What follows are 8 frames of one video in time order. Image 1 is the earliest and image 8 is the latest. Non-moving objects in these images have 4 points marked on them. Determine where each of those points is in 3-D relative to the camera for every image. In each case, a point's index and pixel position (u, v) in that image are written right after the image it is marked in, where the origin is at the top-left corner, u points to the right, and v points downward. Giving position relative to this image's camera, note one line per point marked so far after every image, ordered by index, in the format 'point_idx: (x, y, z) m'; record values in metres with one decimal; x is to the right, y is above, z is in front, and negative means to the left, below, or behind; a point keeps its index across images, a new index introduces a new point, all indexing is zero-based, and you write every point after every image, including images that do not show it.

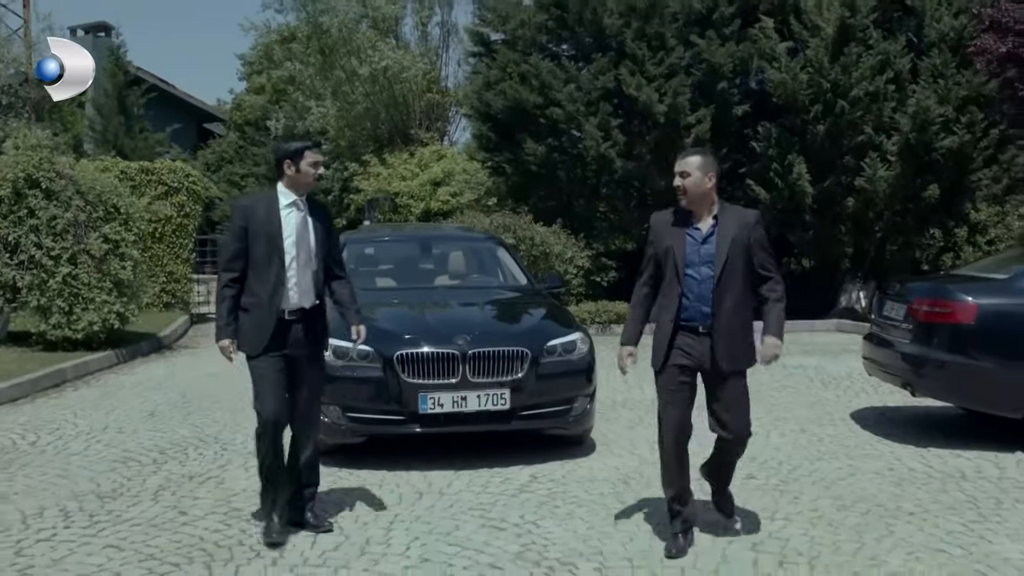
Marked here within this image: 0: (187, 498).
0: (-1.8, -1.2, +6.6) m
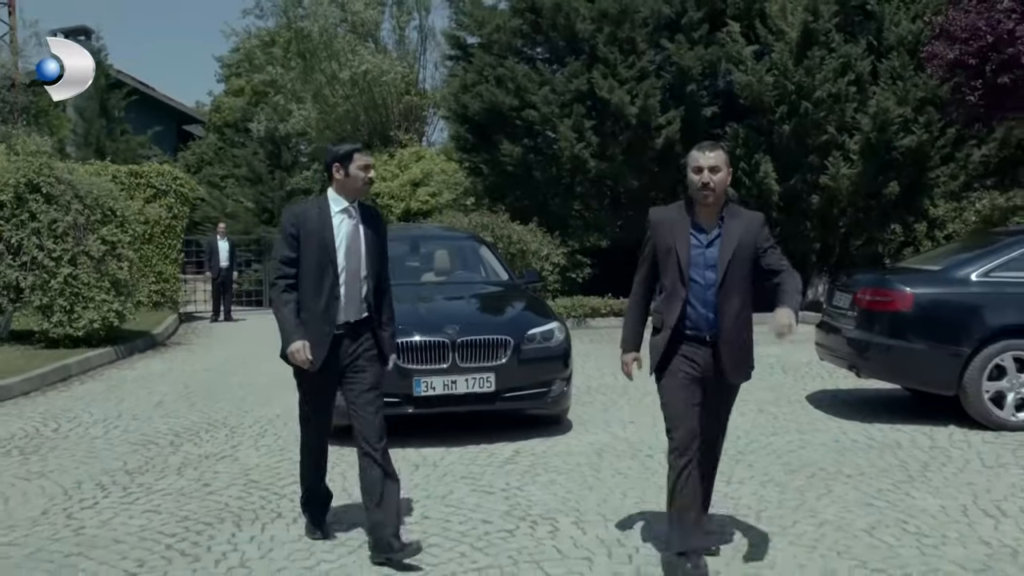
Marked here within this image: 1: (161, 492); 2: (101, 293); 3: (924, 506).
0: (-1.9, -1.2, +7.3) m
1: (-2.1, -1.2, +6.8) m
2: (-5.4, -0.1, +15.4) m
3: (+2.2, -1.2, +6.2) m
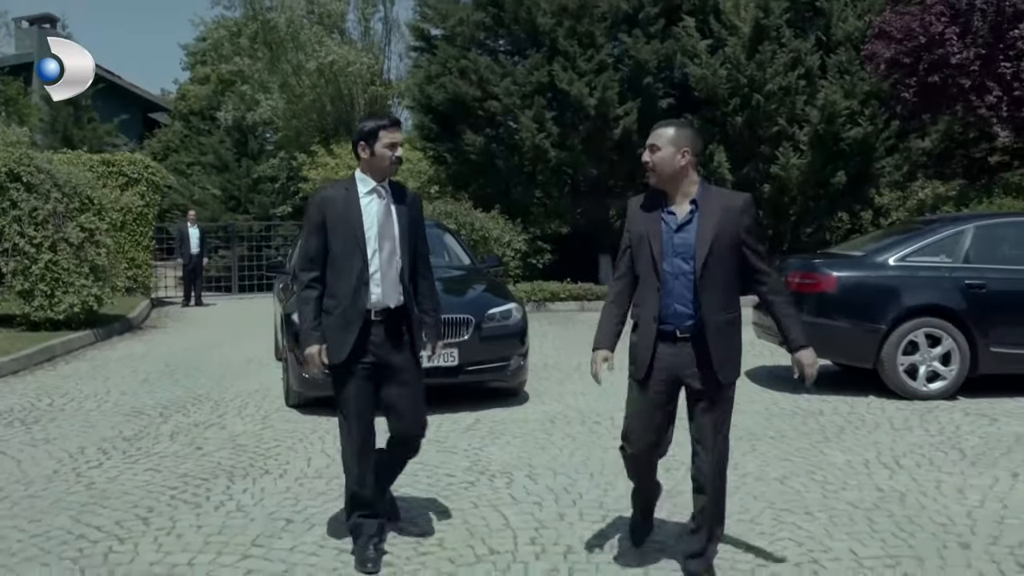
0: (-2.2, -1.1, +8.1) m
1: (-2.3, -1.1, +7.6) m
2: (-6.0, +0.1, +16.1) m
3: (+2.0, -1.1, +7.1) m
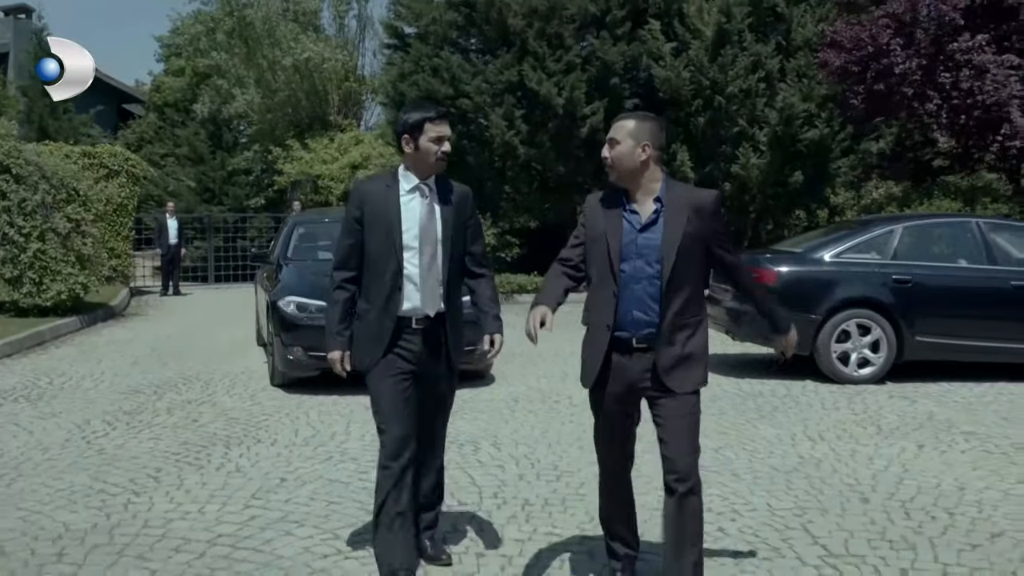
0: (-2.5, -1.0, +8.9) m
1: (-2.5, -1.0, +8.4) m
2: (-6.4, +0.3, +16.8) m
3: (+1.7, -1.0, +8.0) m
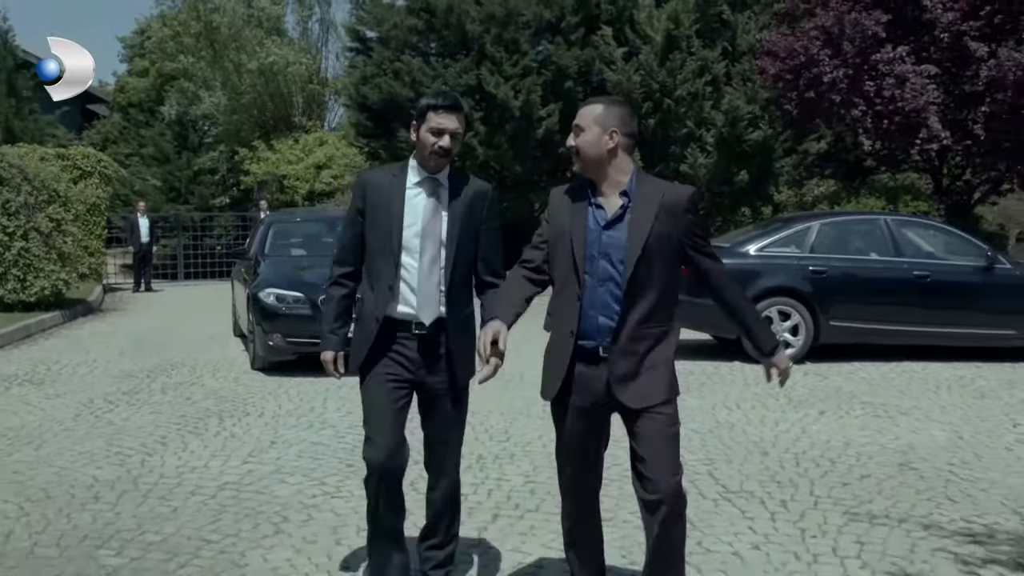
0: (-2.8, -0.9, +10.0) m
1: (-2.9, -0.9, +9.4) m
2: (-7.0, +0.4, +17.7) m
3: (+1.4, -0.9, +9.2) m
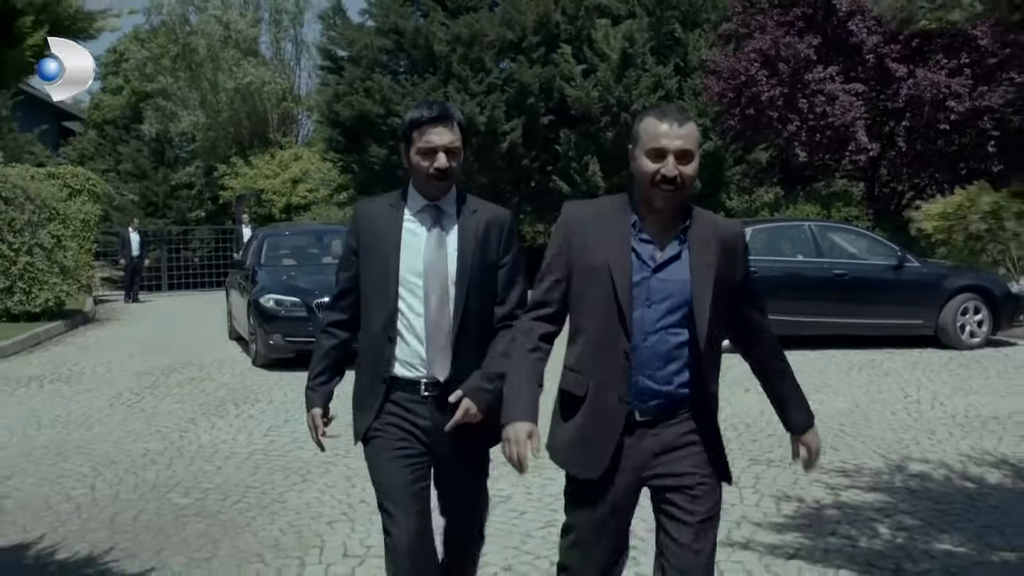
0: (-3.1, -1.0, +11.5) m
1: (-3.1, -1.0, +10.9) m
2: (-7.6, +0.2, +19.1) m
3: (+1.1, -0.9, +10.8) m
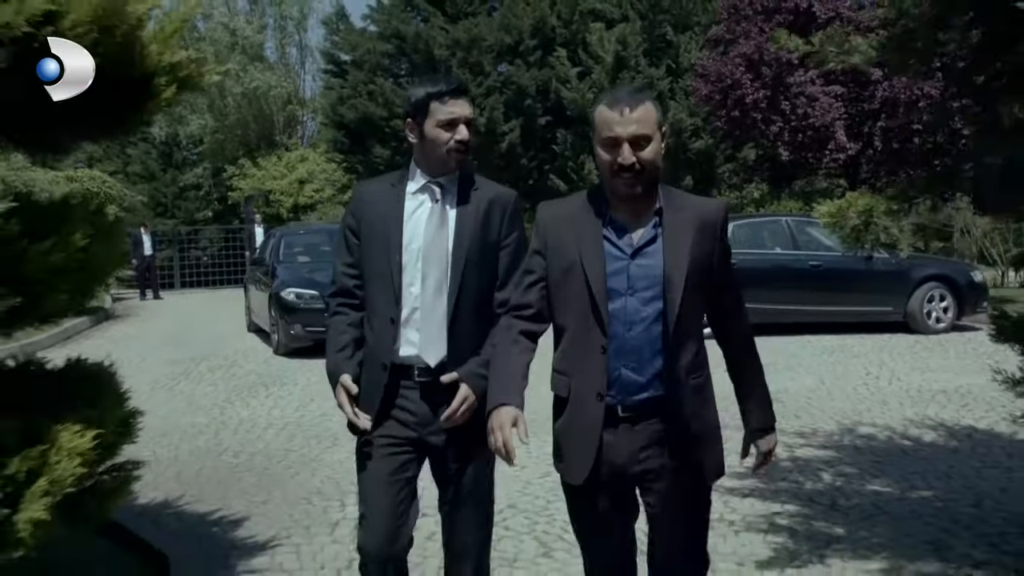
0: (-3.1, -0.9, +12.6) m
1: (-3.1, -0.9, +12.0) m
2: (-7.6, +0.2, +20.2) m
3: (+1.2, -0.8, +11.9) m
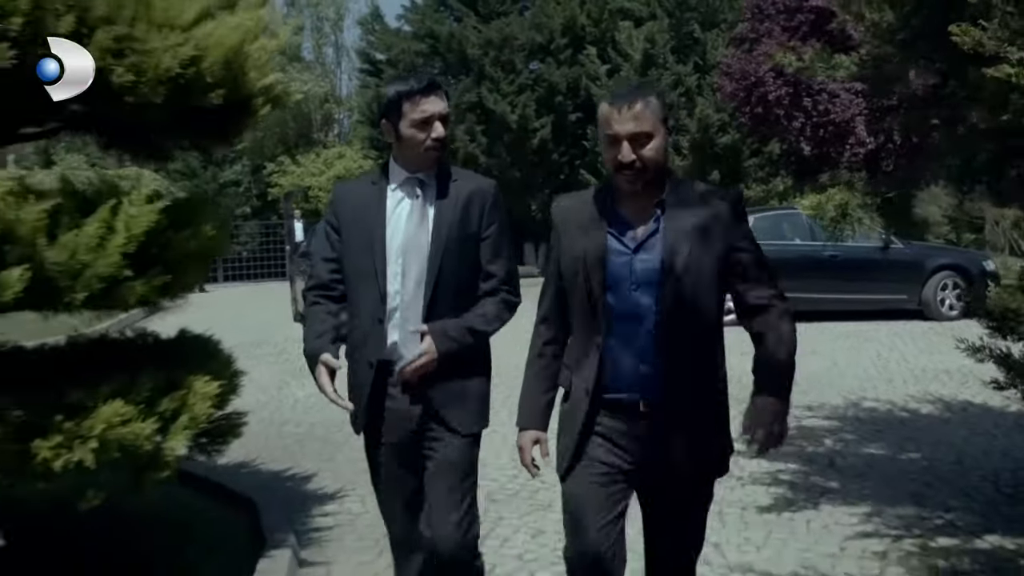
0: (-2.7, -0.8, +13.5) m
1: (-2.8, -0.8, +13.0) m
2: (-7.0, +0.3, +21.2) m
3: (+1.5, -0.7, +12.8) m
